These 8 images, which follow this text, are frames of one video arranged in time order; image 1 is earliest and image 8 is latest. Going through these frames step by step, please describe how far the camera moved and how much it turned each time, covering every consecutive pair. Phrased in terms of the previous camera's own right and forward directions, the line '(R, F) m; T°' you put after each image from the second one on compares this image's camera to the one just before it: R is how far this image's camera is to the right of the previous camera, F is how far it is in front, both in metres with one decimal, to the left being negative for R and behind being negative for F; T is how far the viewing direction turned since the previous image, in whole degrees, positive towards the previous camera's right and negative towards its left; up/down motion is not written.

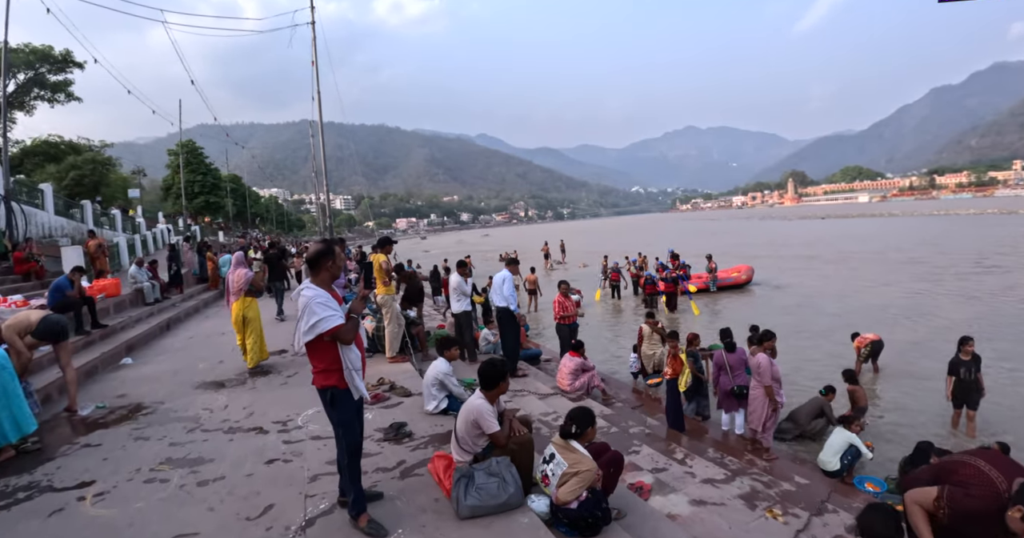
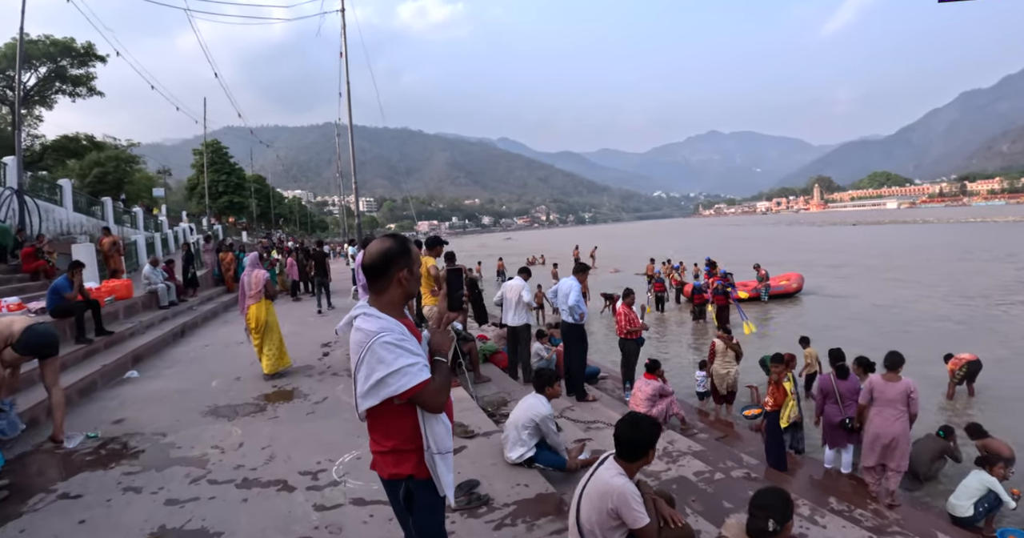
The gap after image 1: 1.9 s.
(-0.6, +1.2) m; -2°
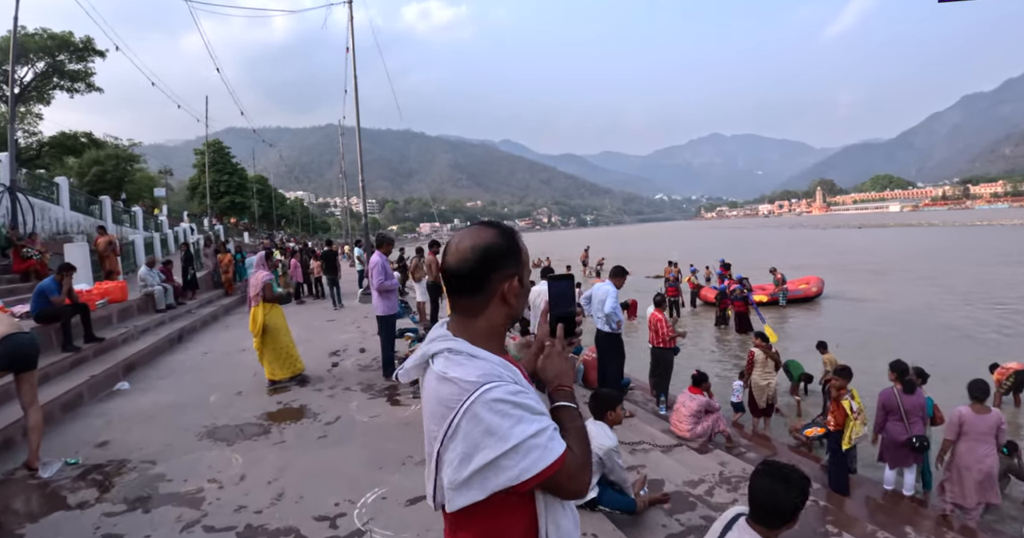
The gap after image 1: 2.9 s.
(-0.3, +0.6) m; 0°
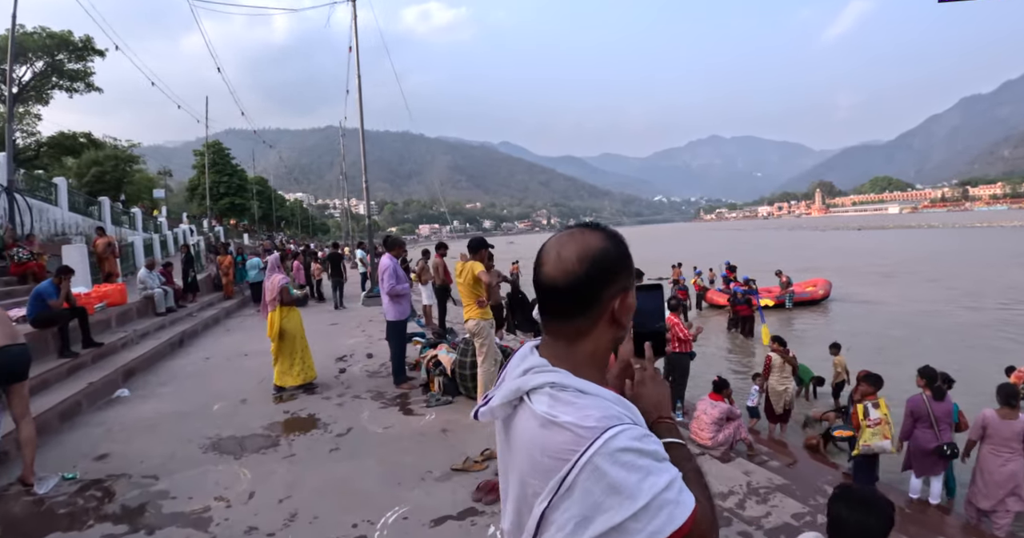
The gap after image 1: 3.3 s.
(-0.2, +0.2) m; 0°
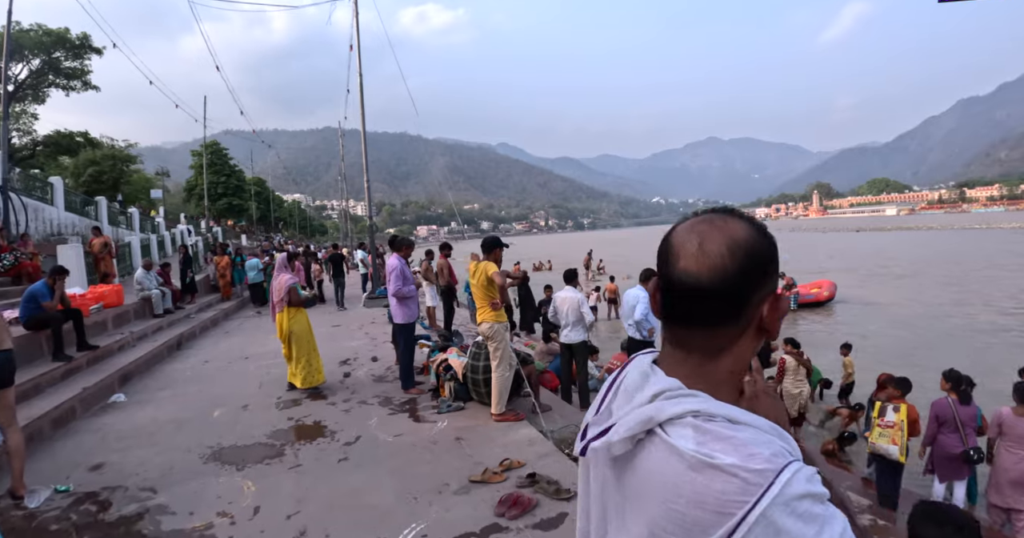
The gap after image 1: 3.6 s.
(-0.1, +0.2) m; 0°
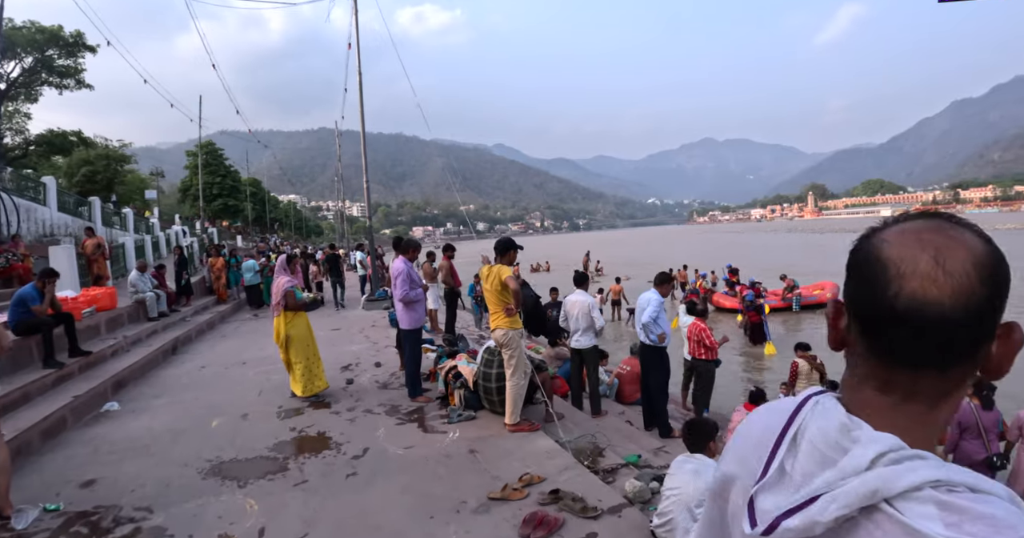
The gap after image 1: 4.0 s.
(-0.2, +0.2) m; 0°
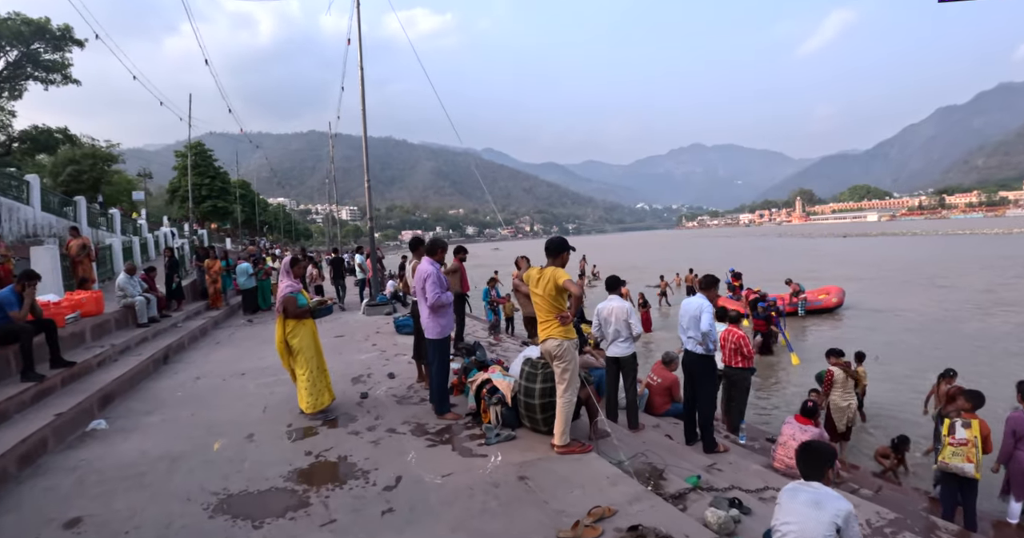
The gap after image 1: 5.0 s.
(-0.4, +0.5) m; +1°
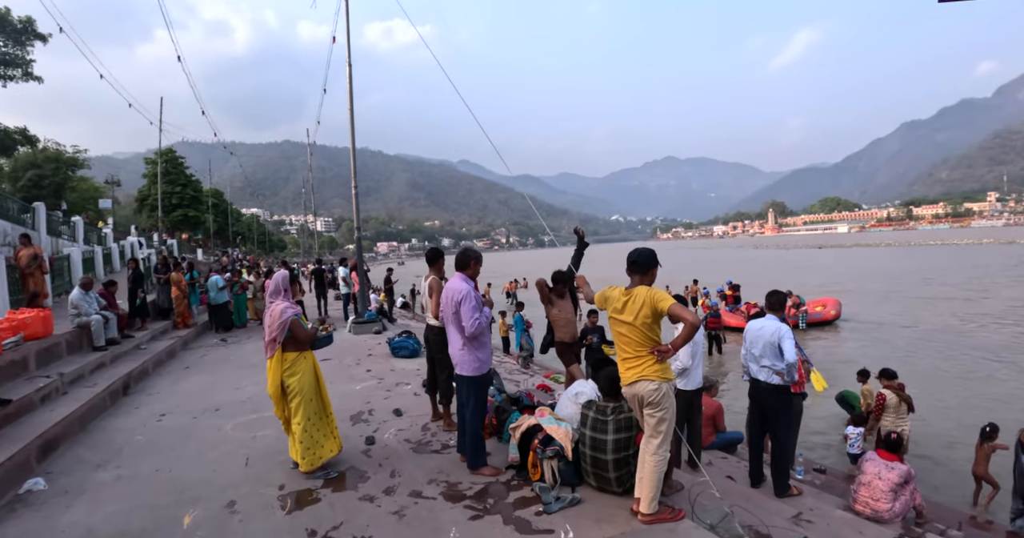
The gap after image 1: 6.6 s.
(-0.5, +0.9) m; +2°
